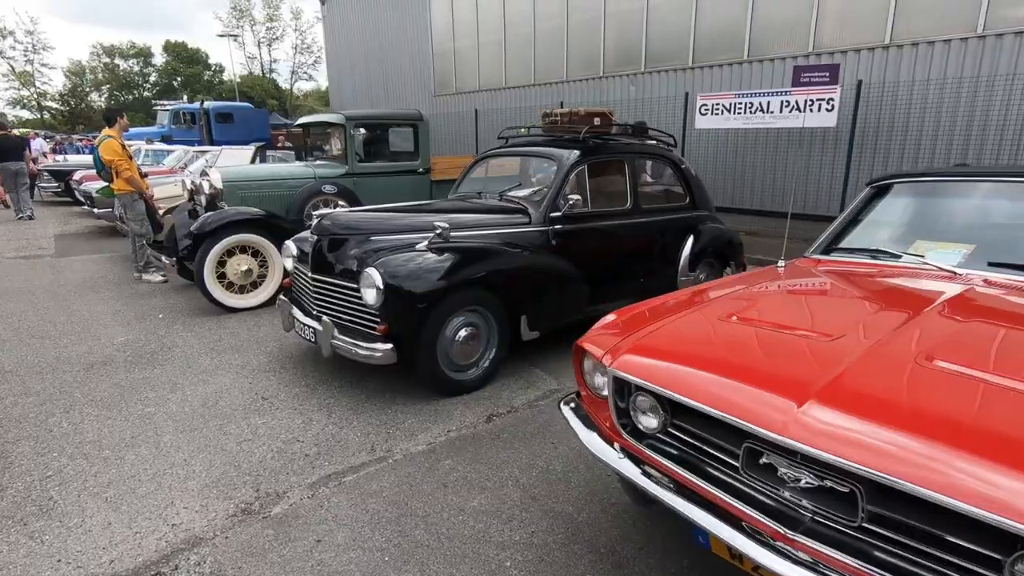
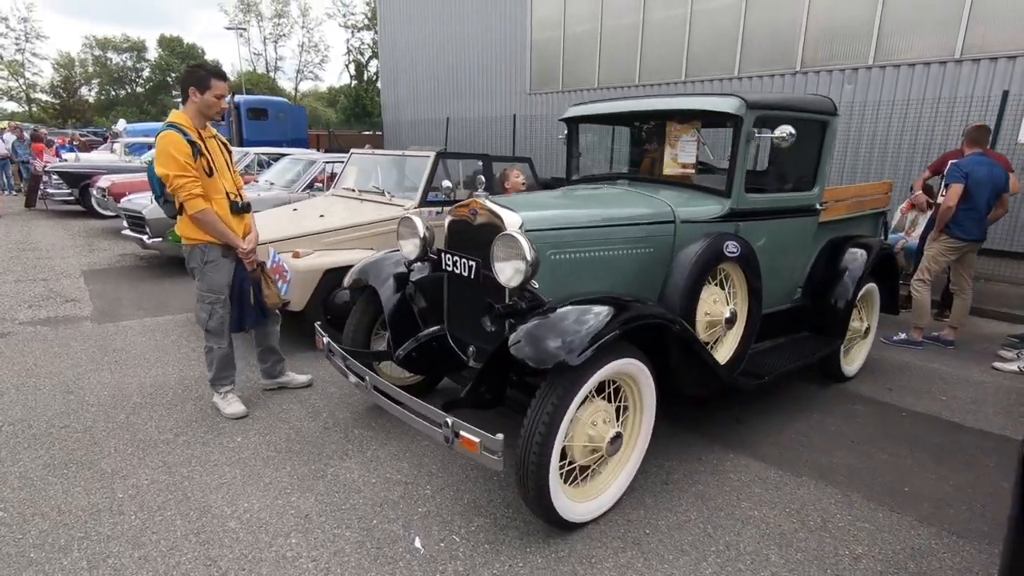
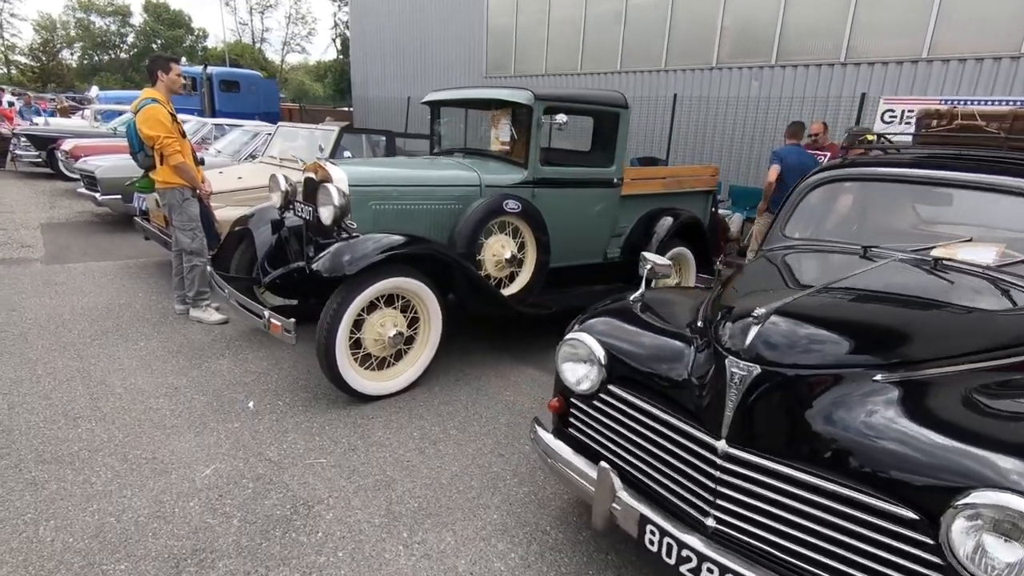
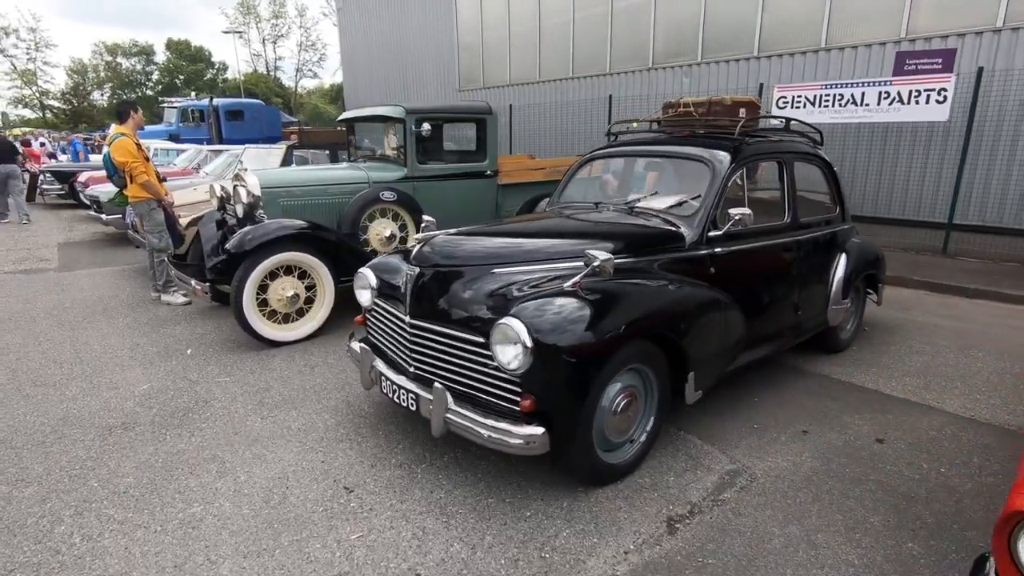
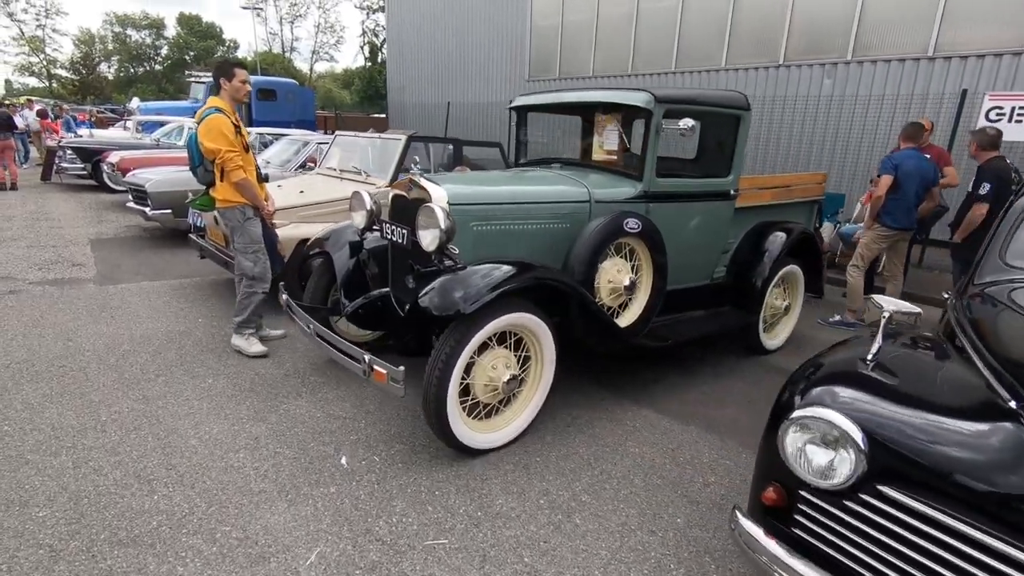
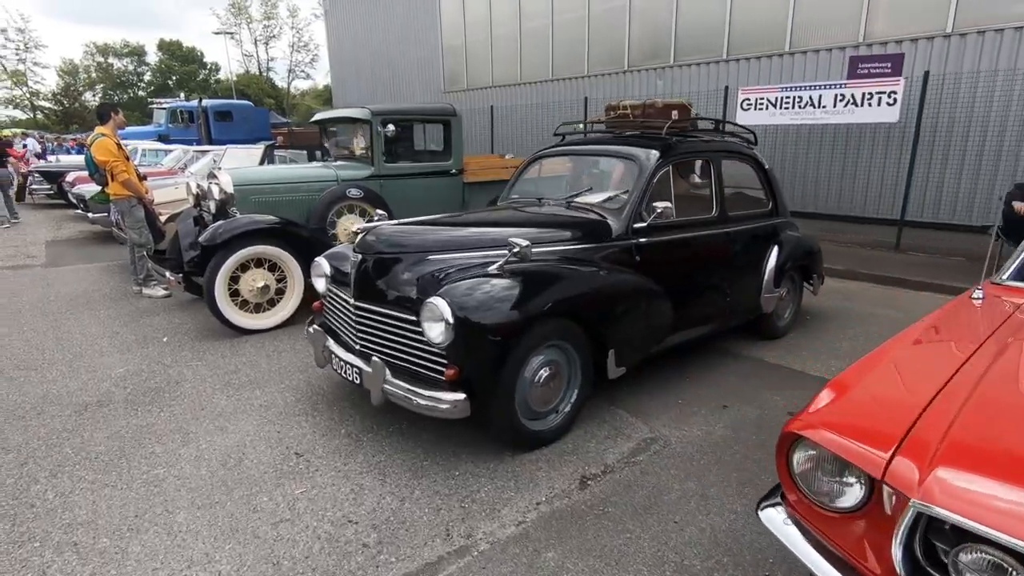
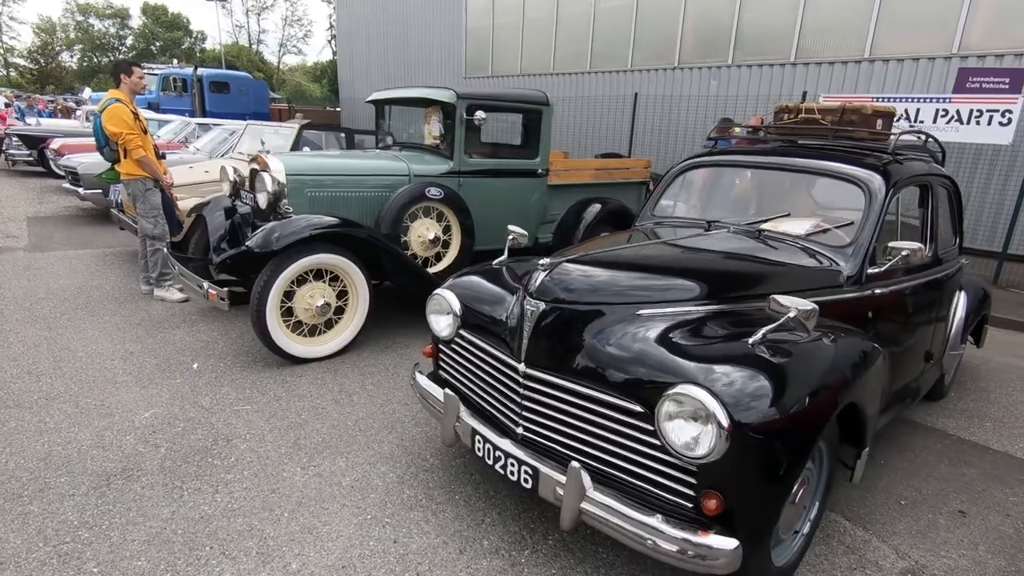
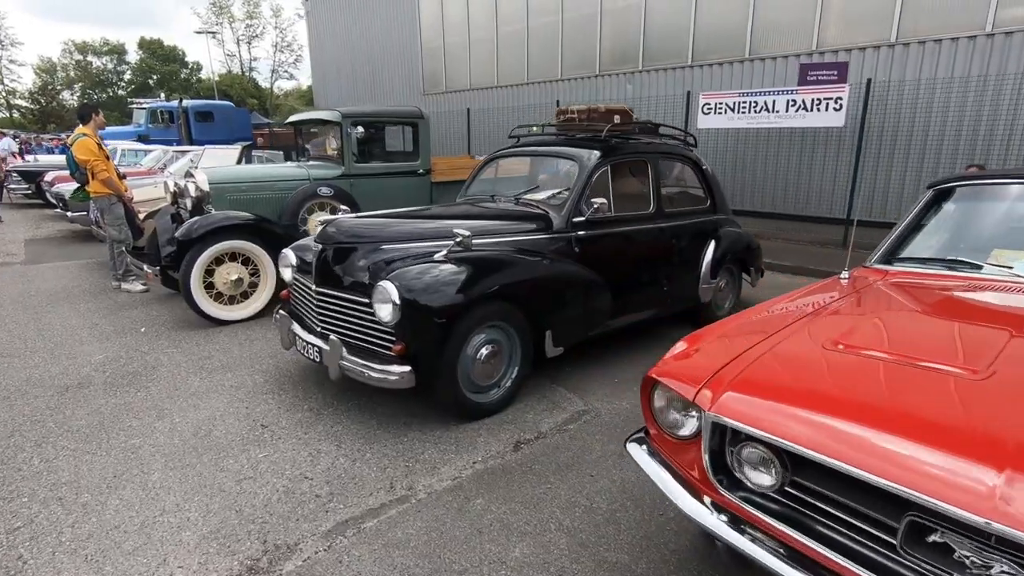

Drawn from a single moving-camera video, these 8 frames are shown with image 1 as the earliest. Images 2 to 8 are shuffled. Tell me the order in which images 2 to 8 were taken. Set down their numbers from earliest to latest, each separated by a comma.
8, 6, 4, 7, 3, 5, 2
